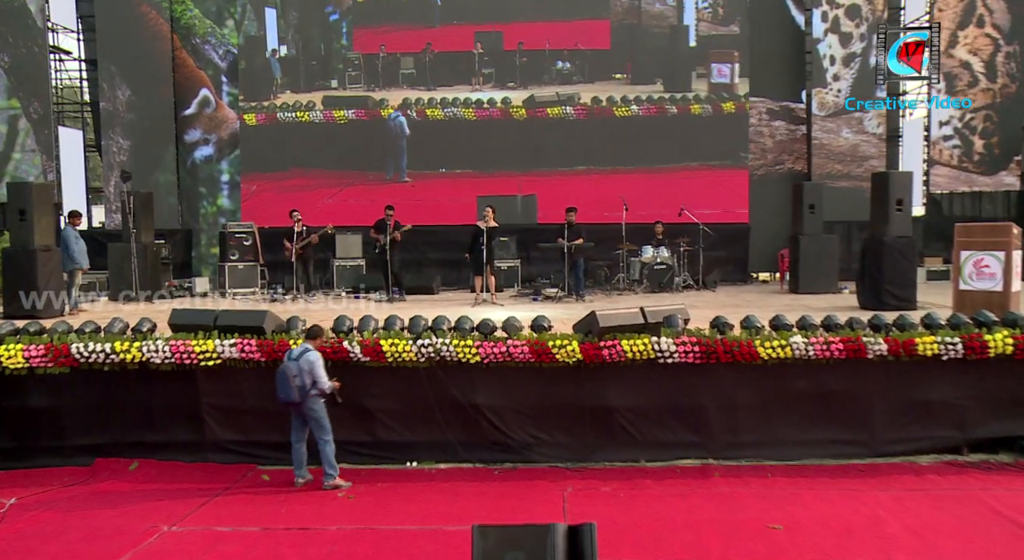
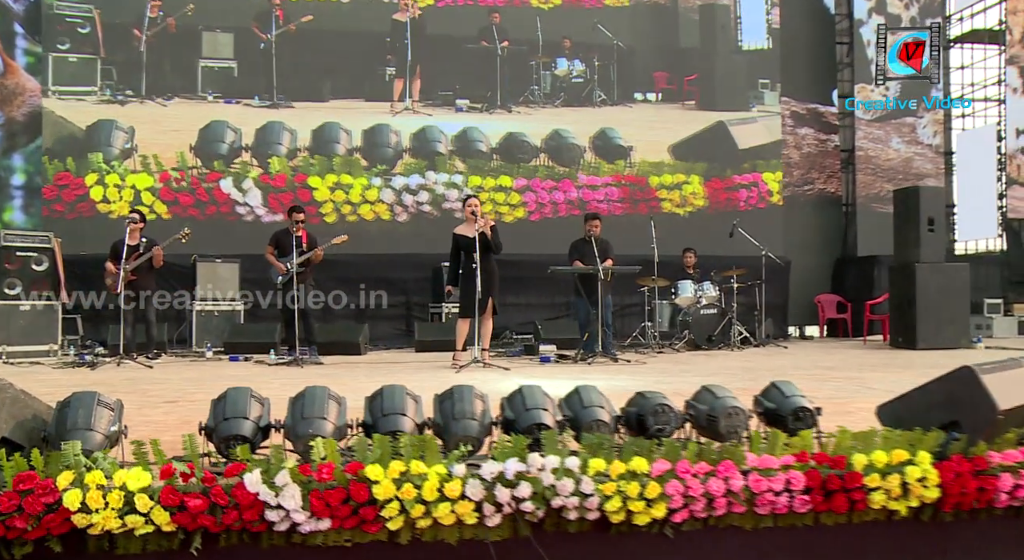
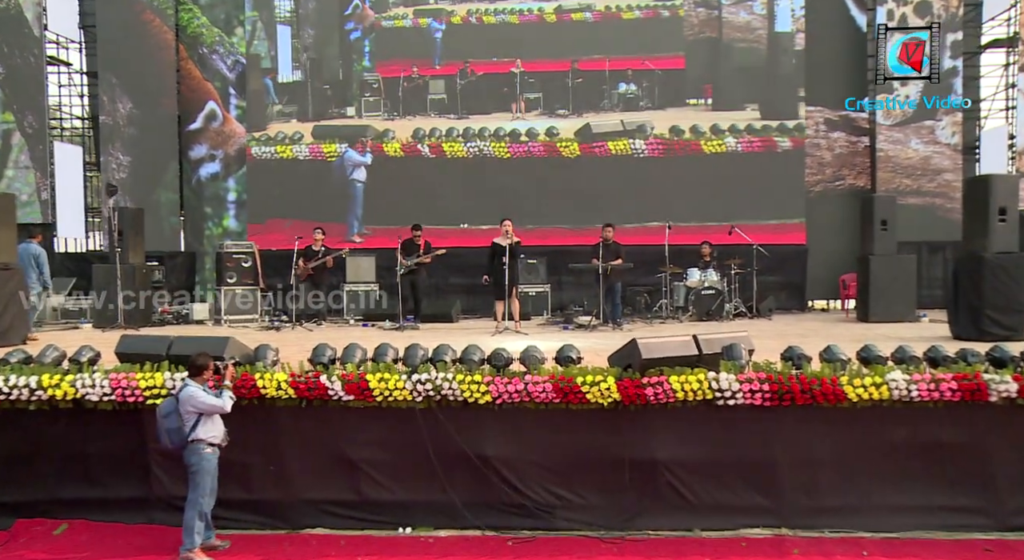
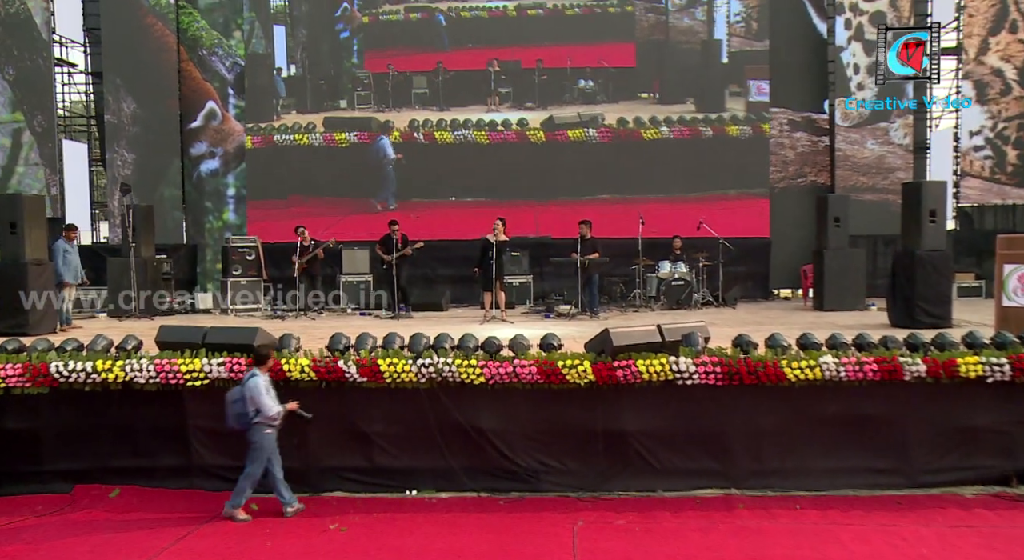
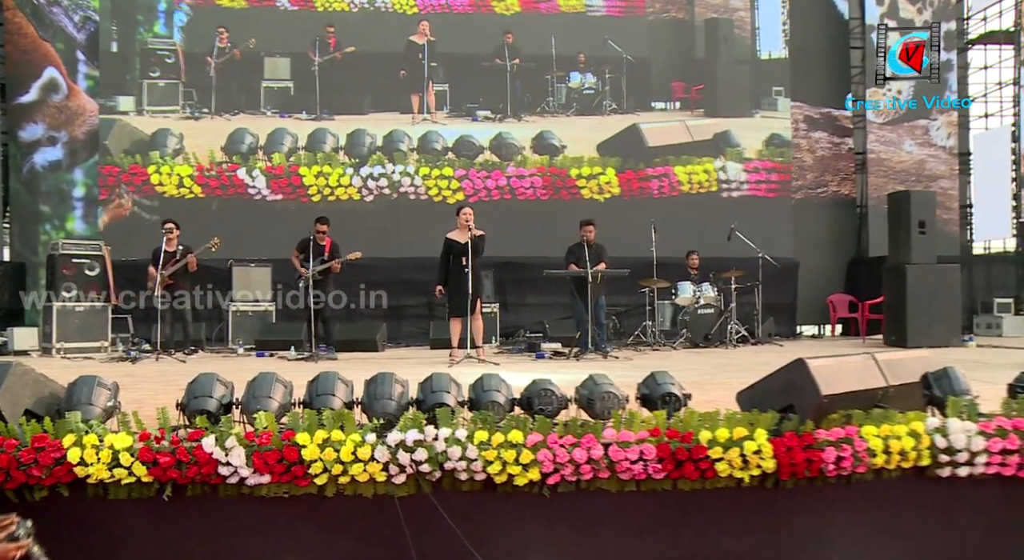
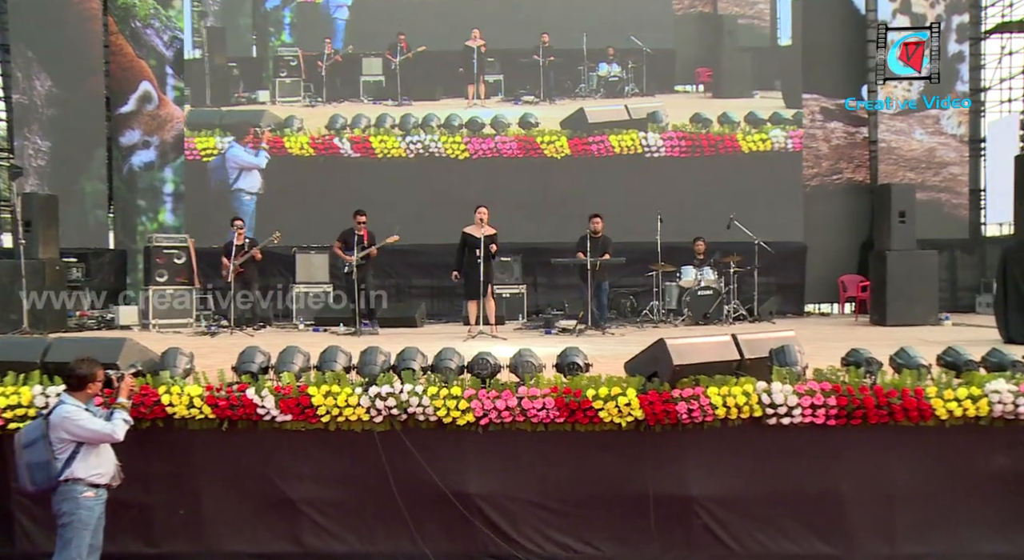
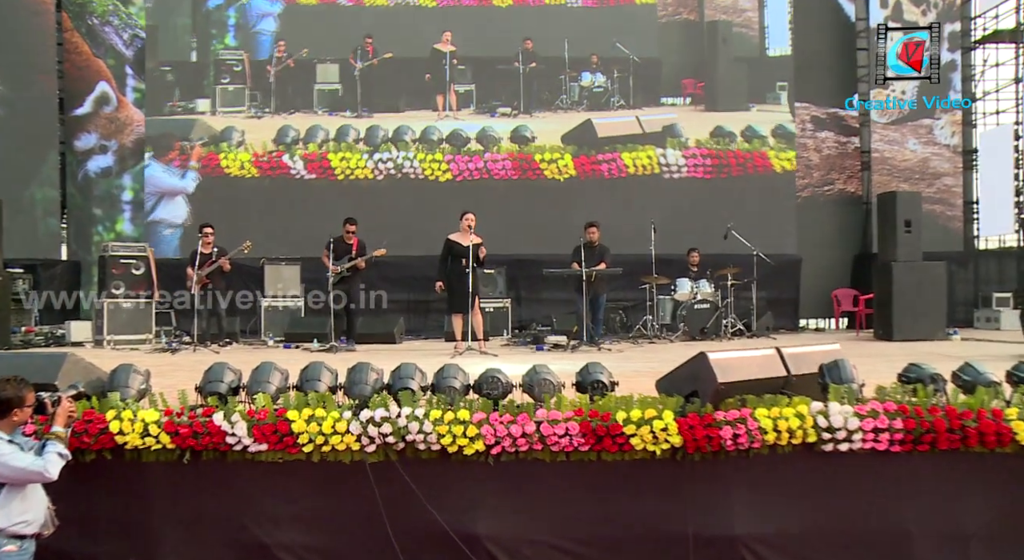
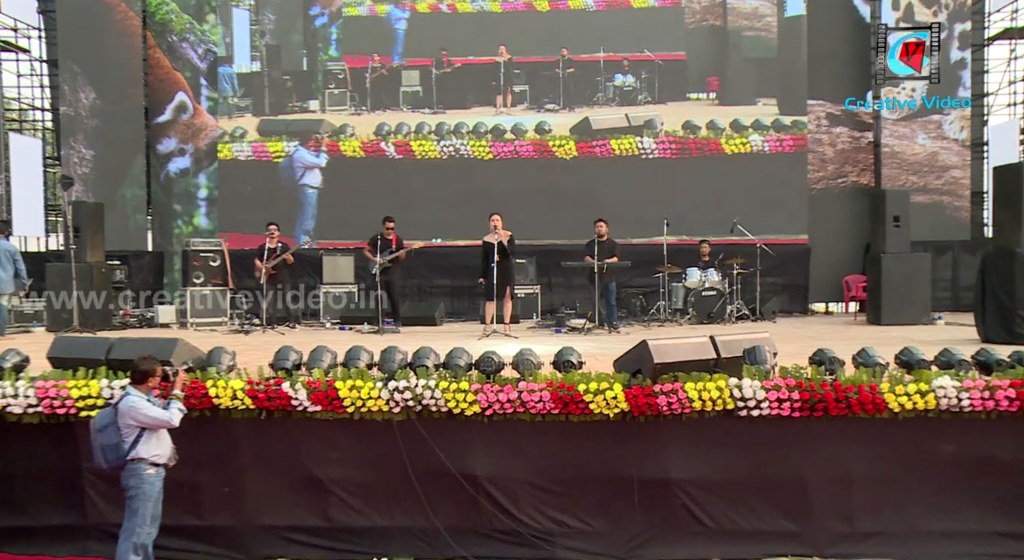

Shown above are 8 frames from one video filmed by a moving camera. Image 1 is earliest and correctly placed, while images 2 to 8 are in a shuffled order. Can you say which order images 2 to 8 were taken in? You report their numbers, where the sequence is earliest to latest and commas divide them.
4, 3, 8, 6, 7, 5, 2
